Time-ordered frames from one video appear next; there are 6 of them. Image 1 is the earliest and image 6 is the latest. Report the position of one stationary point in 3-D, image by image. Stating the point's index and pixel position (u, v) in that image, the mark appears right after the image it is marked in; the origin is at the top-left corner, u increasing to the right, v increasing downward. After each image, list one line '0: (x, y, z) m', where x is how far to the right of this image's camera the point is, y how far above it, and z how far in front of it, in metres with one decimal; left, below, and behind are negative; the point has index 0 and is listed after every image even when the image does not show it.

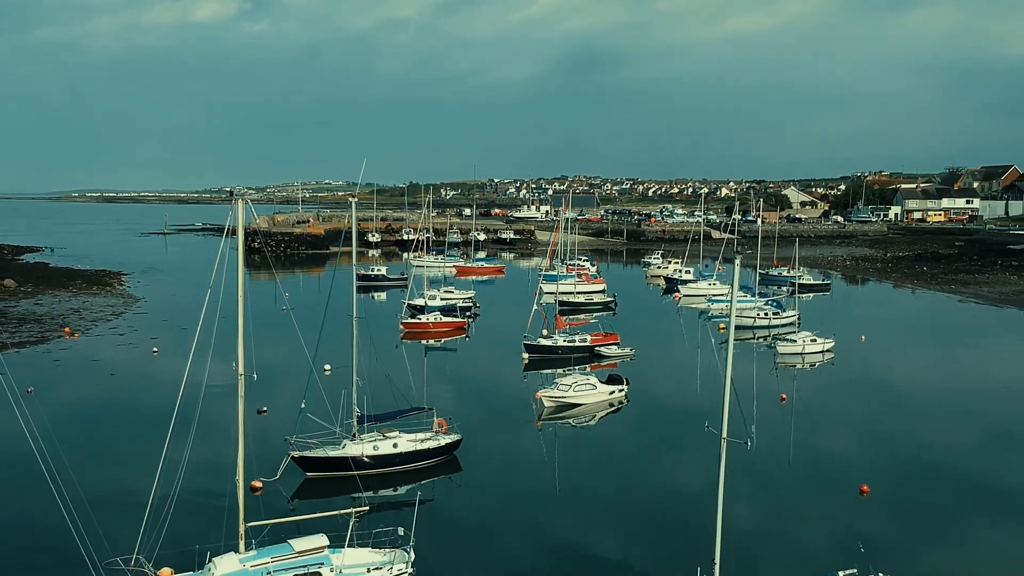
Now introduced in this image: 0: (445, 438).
0: (-1.4, -2.9, +17.0) m
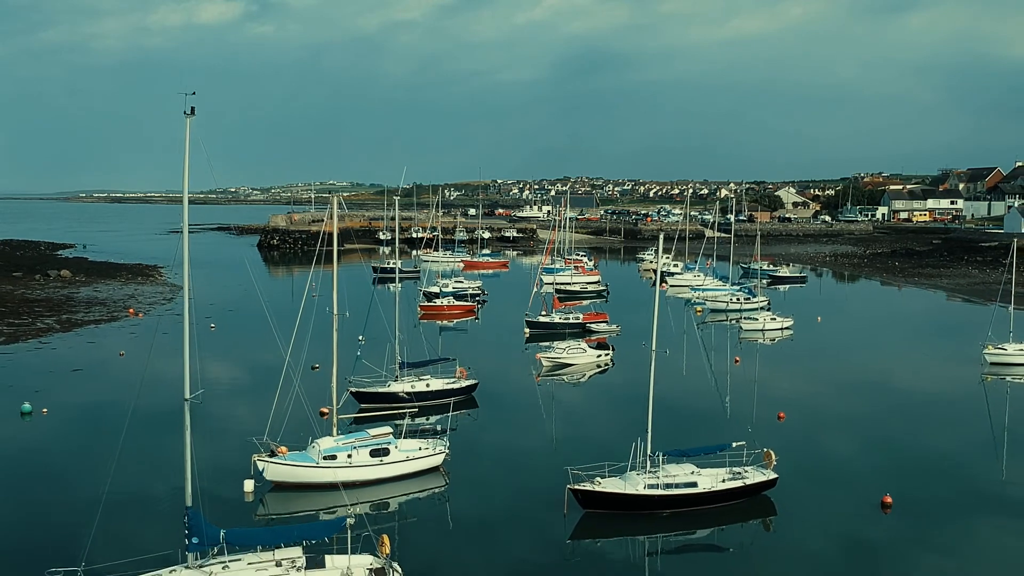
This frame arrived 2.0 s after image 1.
0: (-1.2, -2.4, +21.4) m
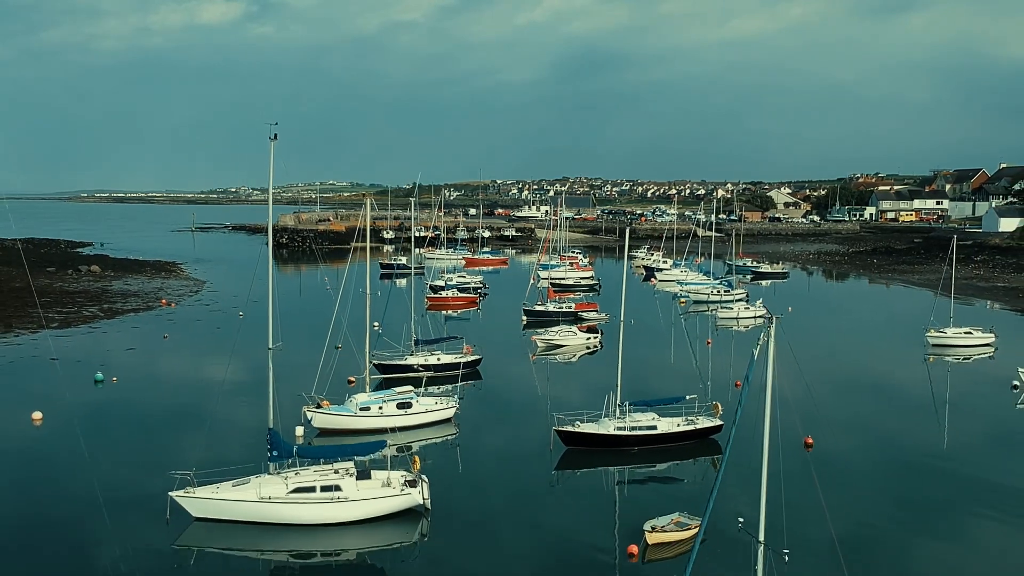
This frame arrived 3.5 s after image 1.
0: (-1.3, -2.1, +24.6) m
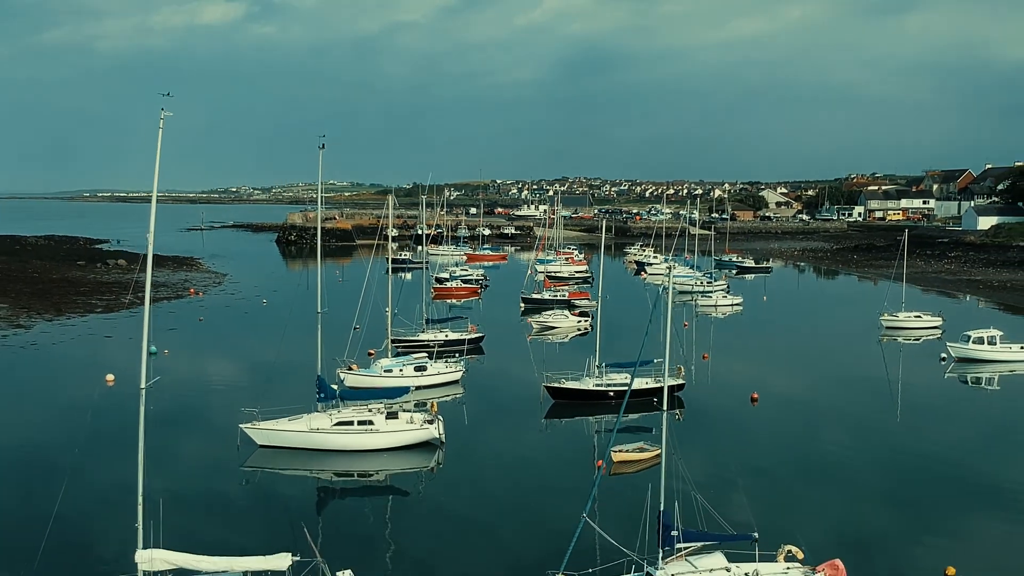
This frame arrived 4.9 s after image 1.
0: (-1.3, -1.6, +27.9) m
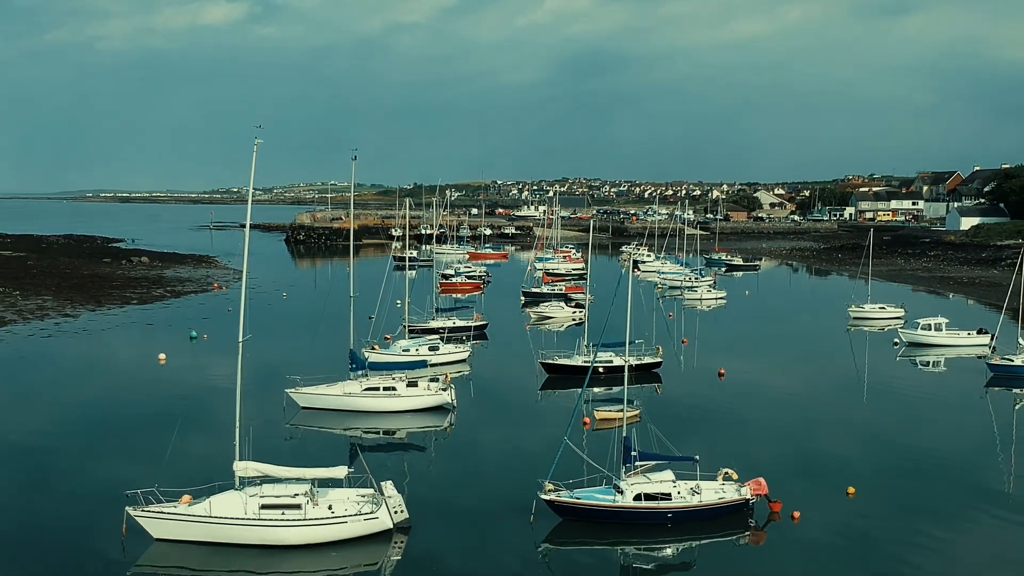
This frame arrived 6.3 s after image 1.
0: (-1.3, -1.4, +30.9) m
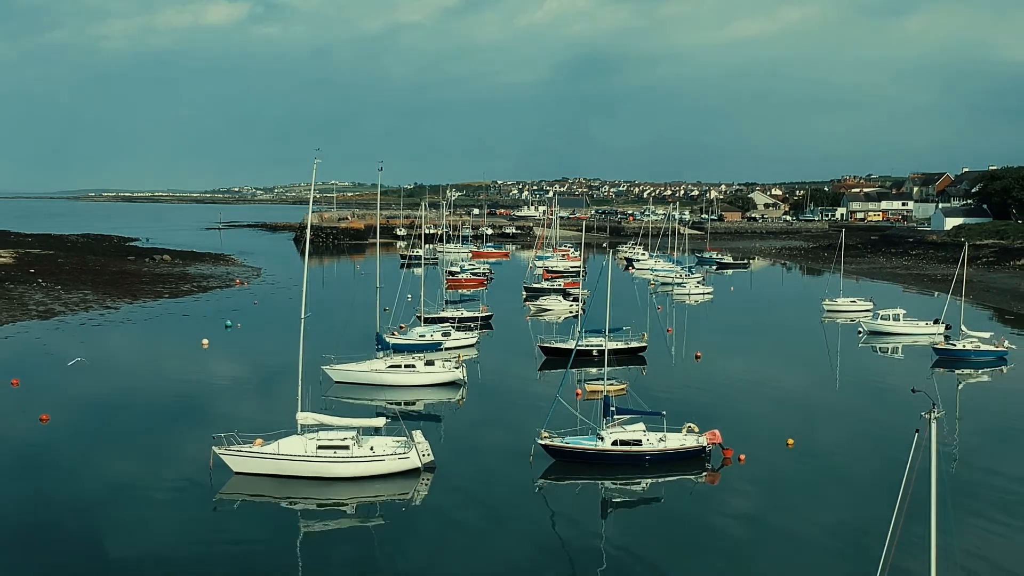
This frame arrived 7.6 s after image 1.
0: (-1.3, -1.1, +34.0) m
